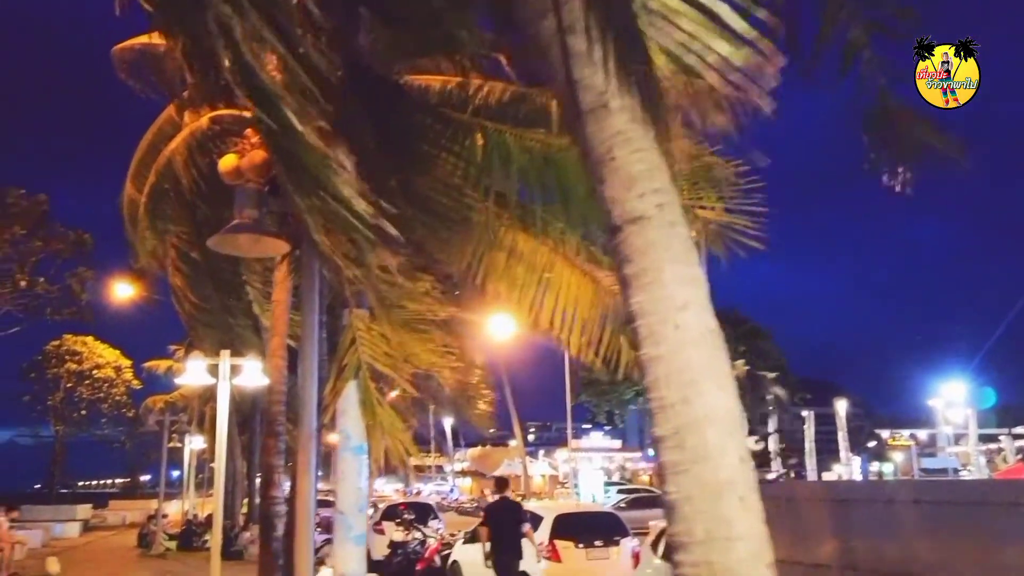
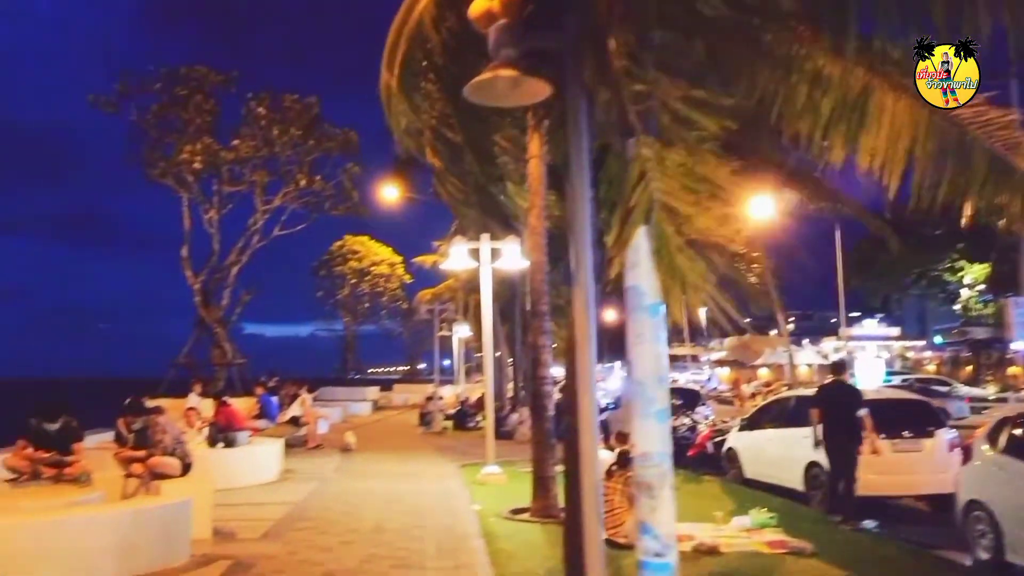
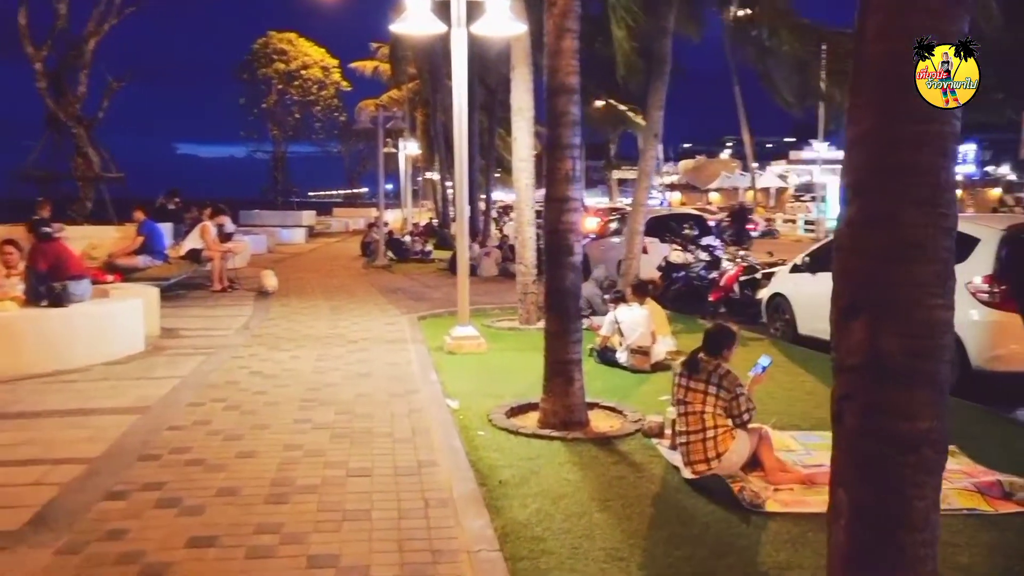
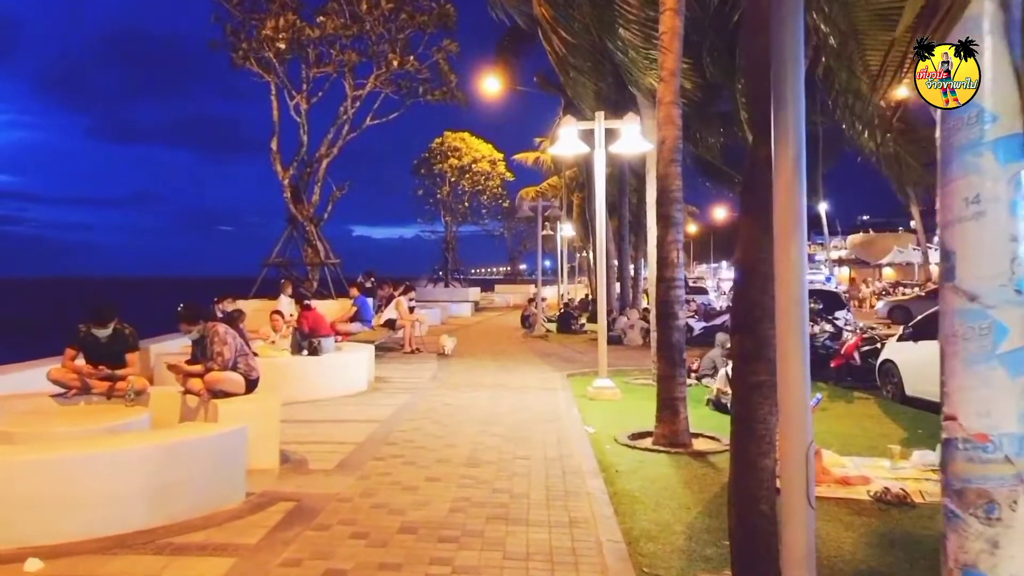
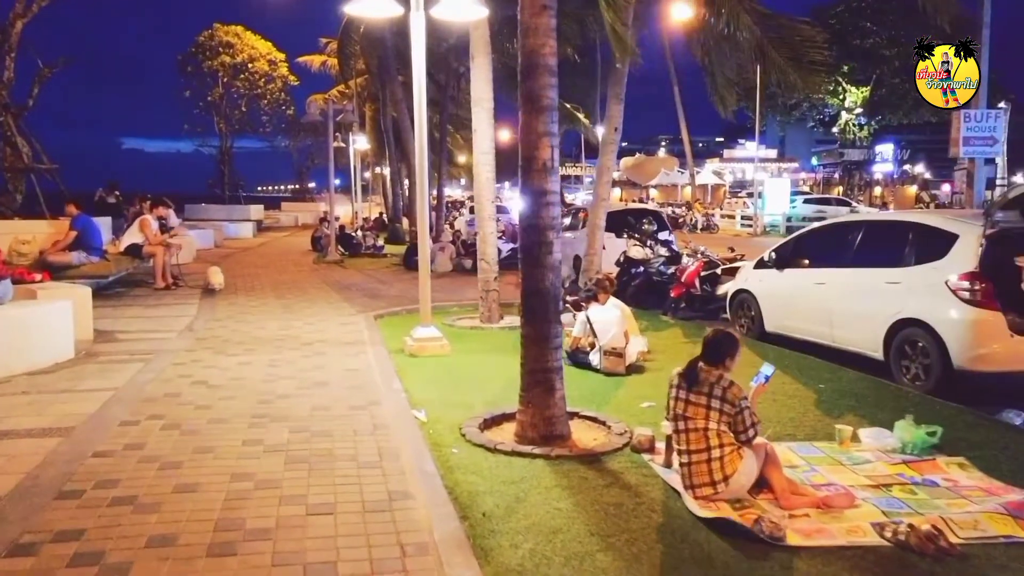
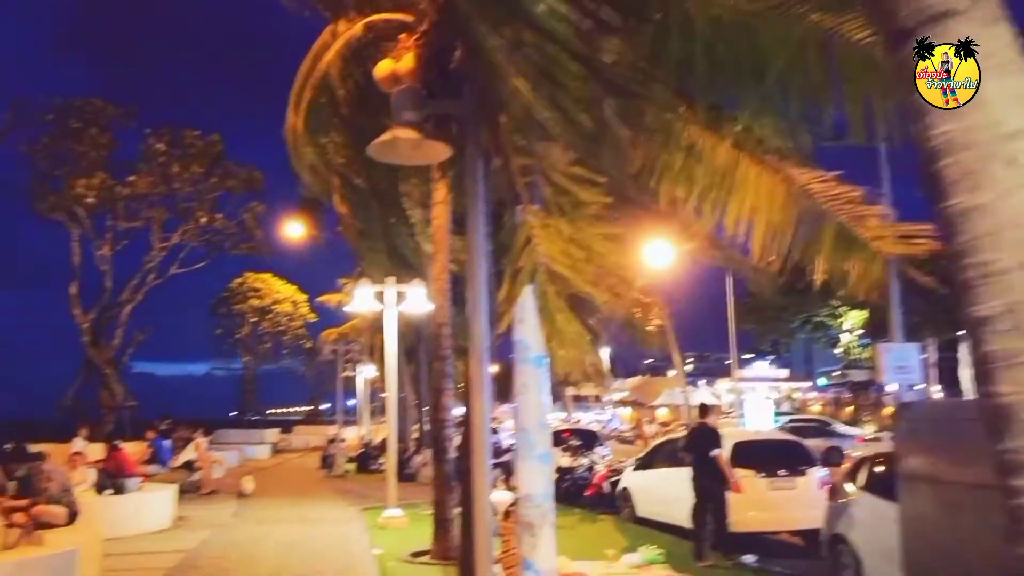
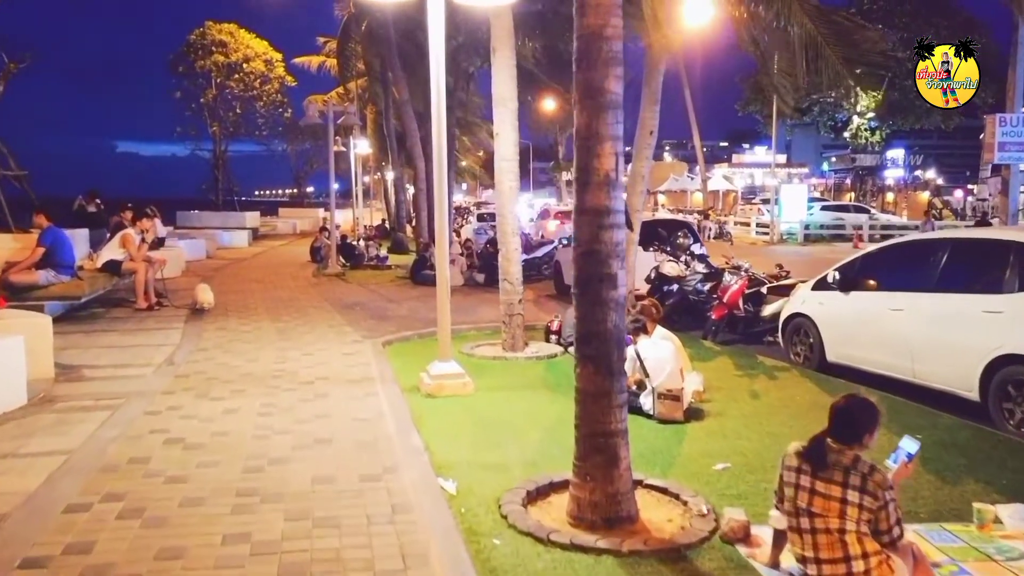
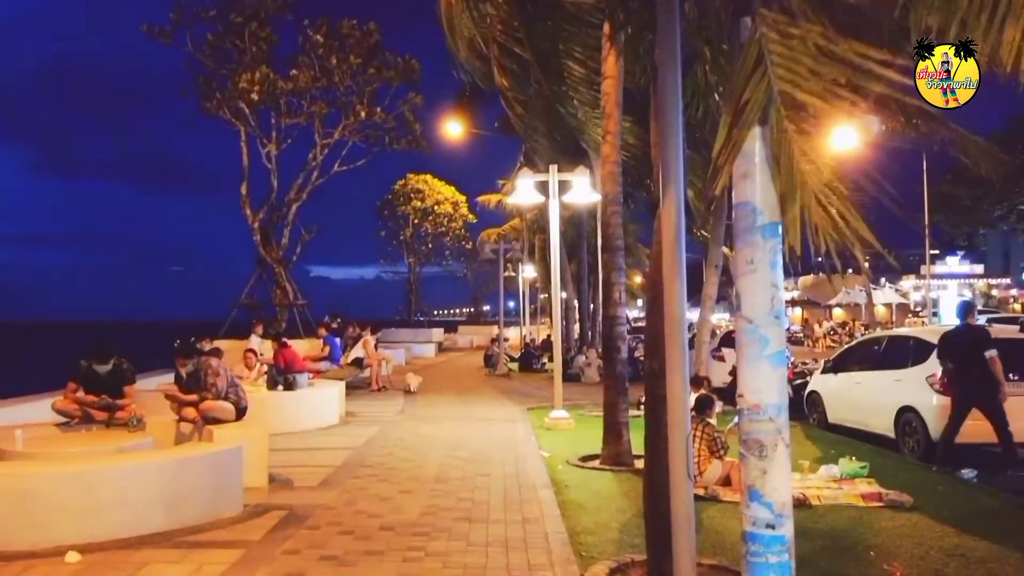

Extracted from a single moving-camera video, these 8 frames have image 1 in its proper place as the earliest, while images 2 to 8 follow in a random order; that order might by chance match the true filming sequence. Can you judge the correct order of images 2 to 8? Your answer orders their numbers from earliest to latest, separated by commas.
6, 2, 8, 4, 3, 5, 7
